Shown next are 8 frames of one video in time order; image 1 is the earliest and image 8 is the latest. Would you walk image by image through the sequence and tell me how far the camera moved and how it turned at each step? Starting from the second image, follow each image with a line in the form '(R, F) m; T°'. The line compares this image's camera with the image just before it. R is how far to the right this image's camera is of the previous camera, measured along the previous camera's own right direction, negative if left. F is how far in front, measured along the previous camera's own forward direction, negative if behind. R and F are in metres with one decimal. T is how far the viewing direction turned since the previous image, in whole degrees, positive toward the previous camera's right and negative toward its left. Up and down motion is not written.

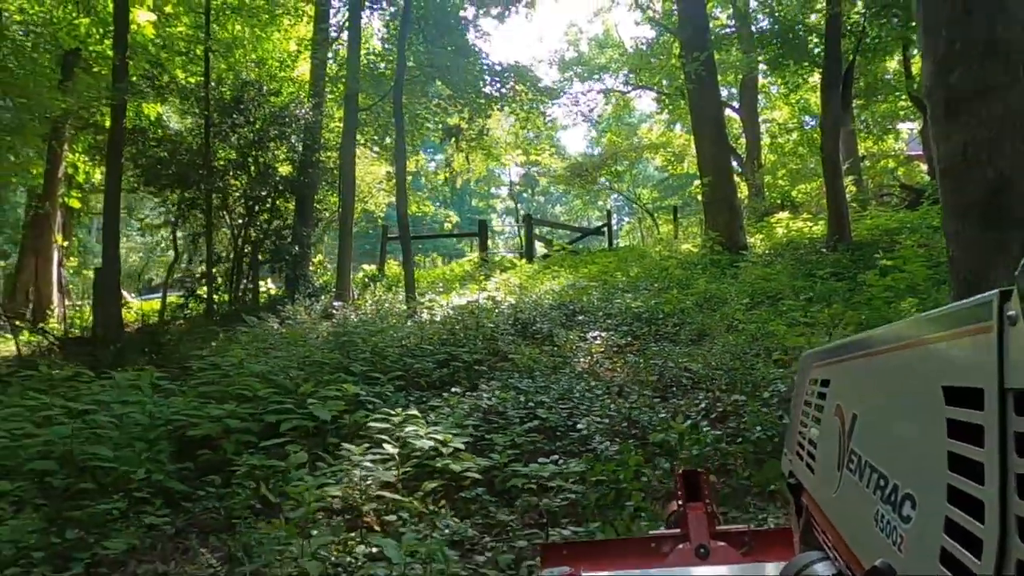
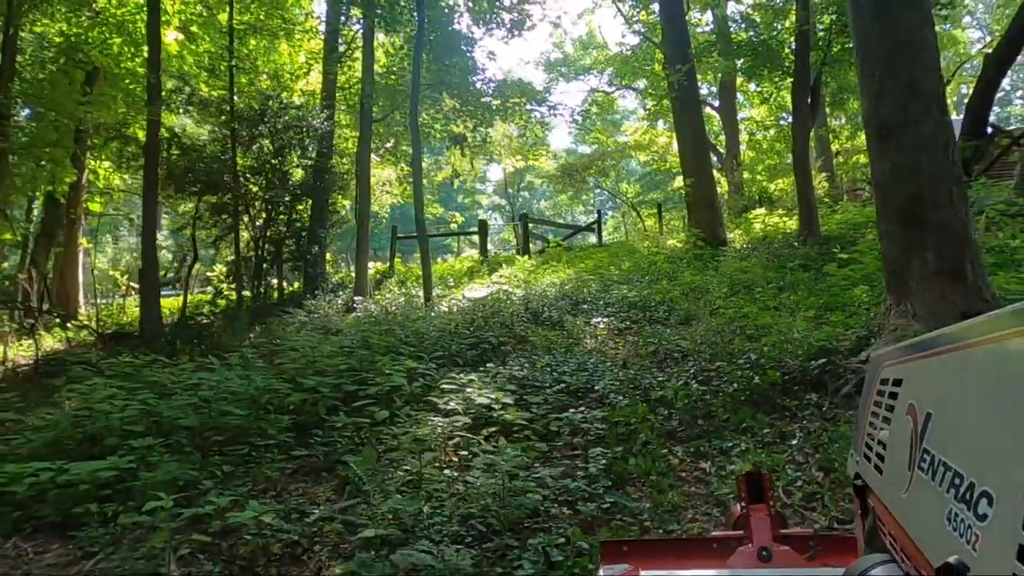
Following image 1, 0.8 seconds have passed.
(-0.3, -1.2) m; +1°
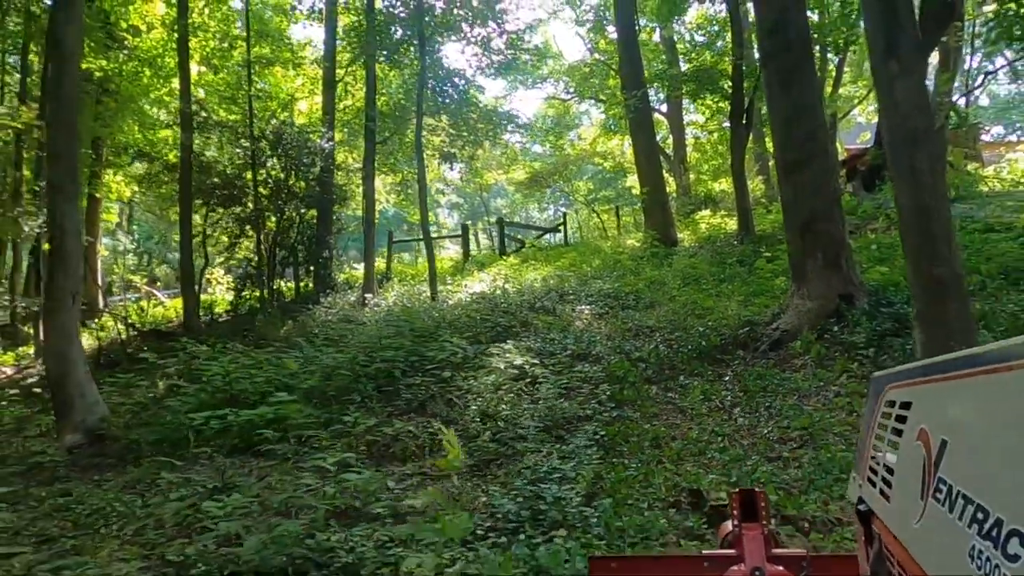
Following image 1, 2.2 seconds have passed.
(-0.7, -2.3) m; +4°
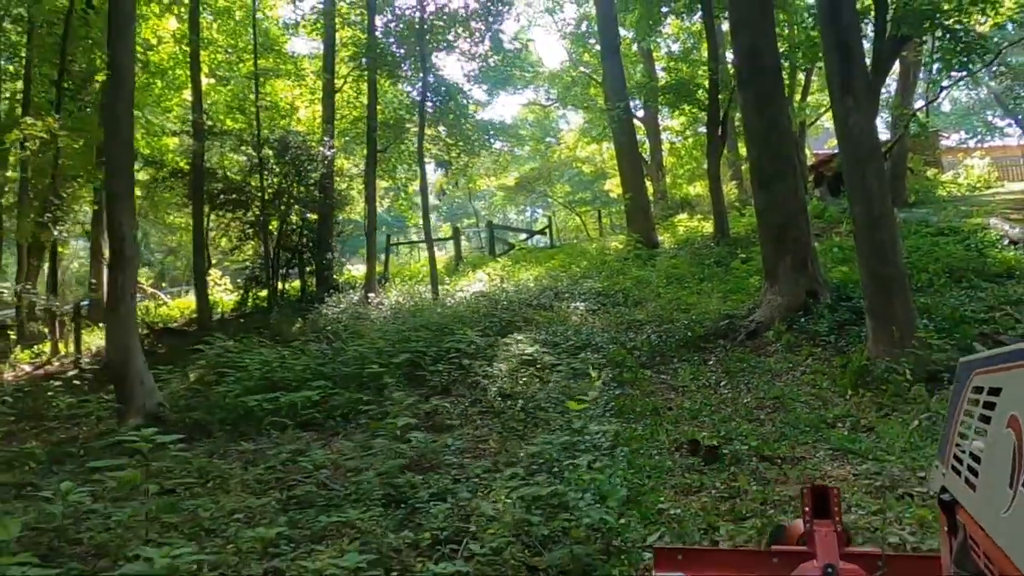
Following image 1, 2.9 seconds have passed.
(-0.4, -1.0) m; +2°
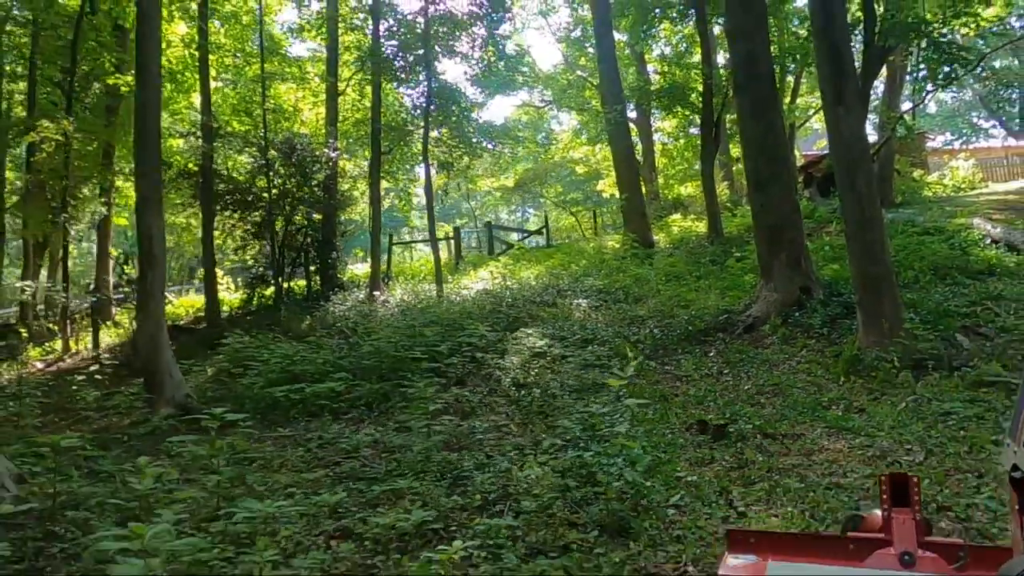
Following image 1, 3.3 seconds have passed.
(-0.2, -0.5) m; +1°
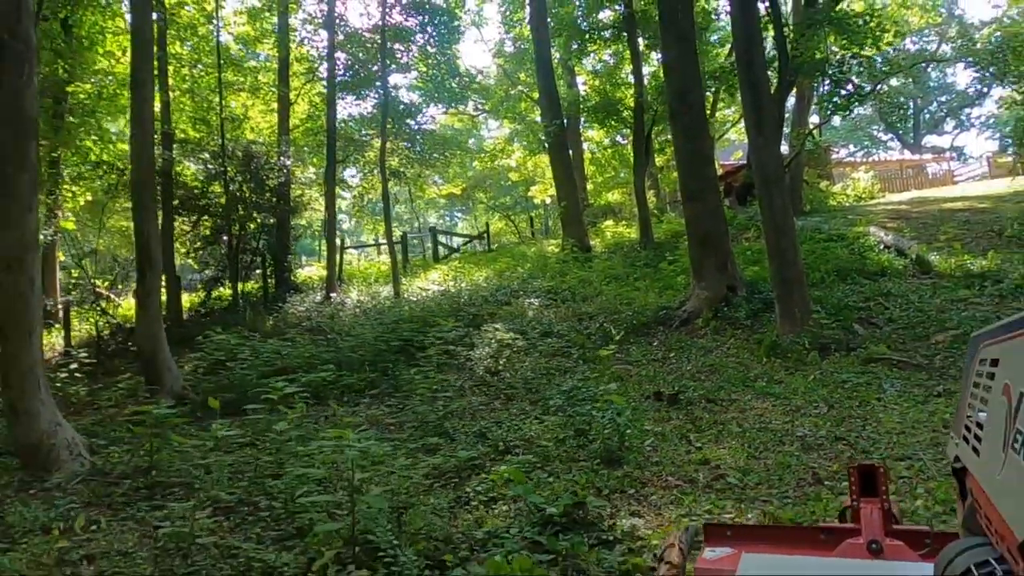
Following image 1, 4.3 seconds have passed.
(-0.6, -1.2) m; +6°
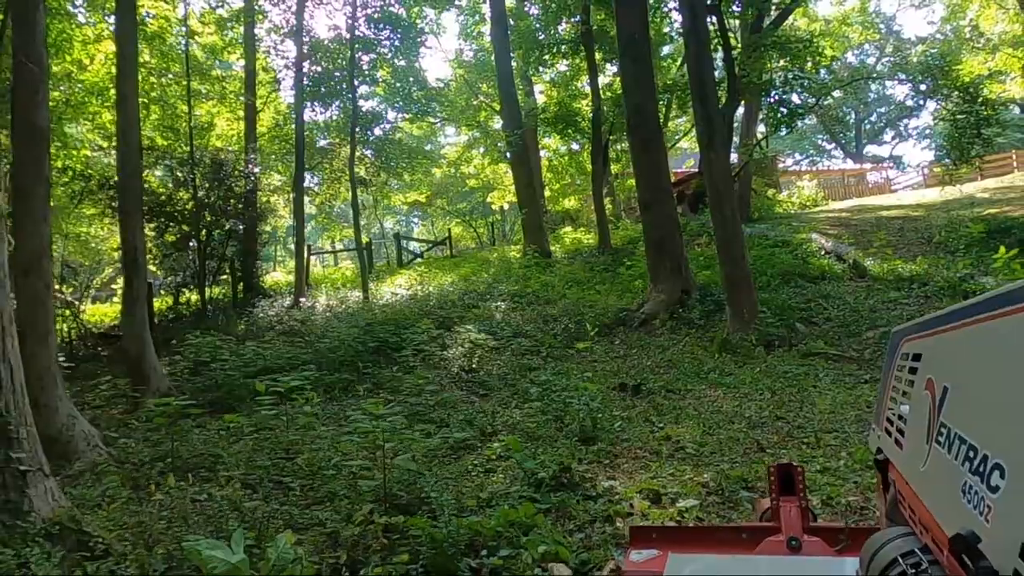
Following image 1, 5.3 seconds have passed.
(-0.2, -0.7) m; +3°
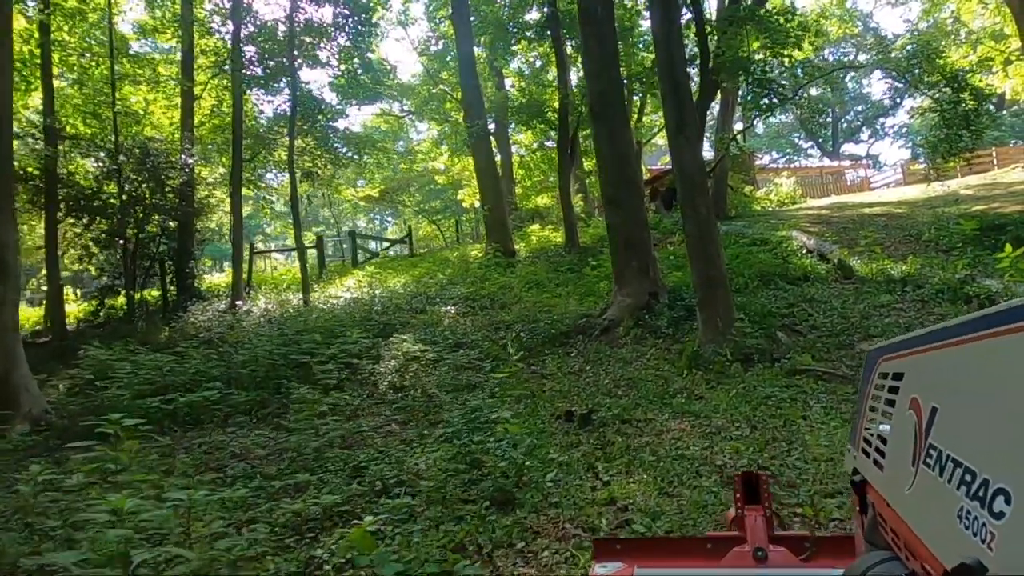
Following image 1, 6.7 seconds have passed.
(+0.5, +1.4) m; +2°
